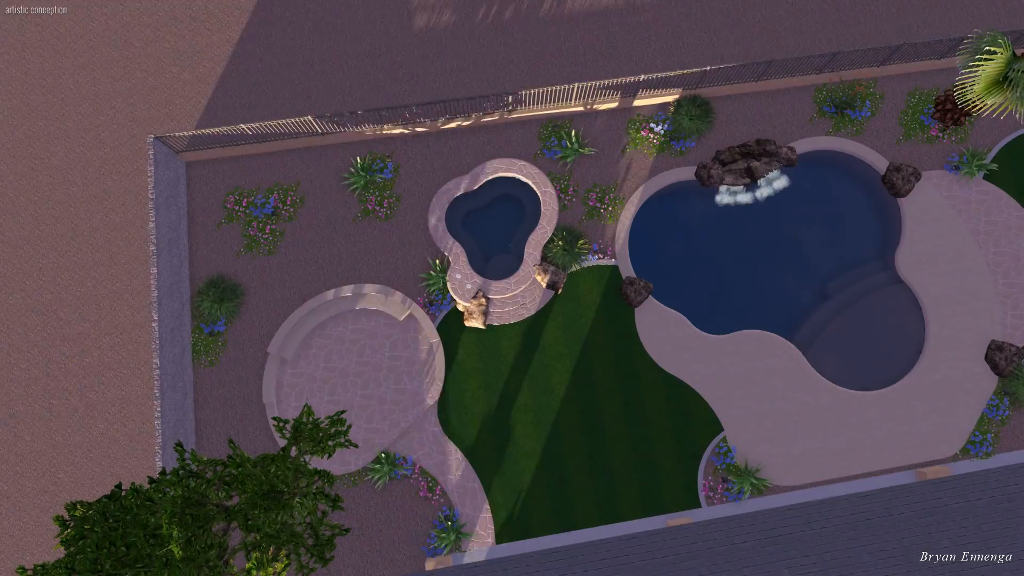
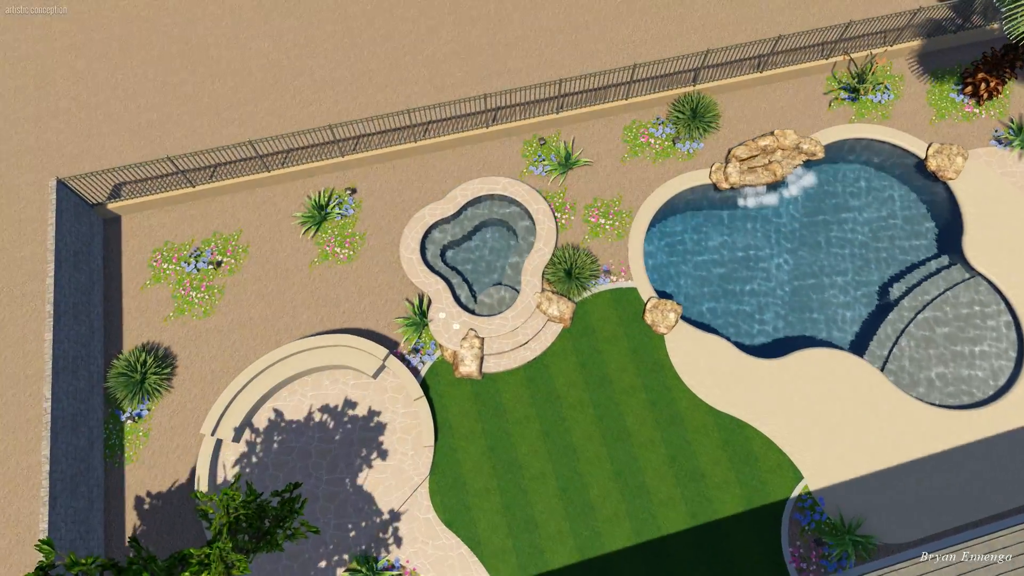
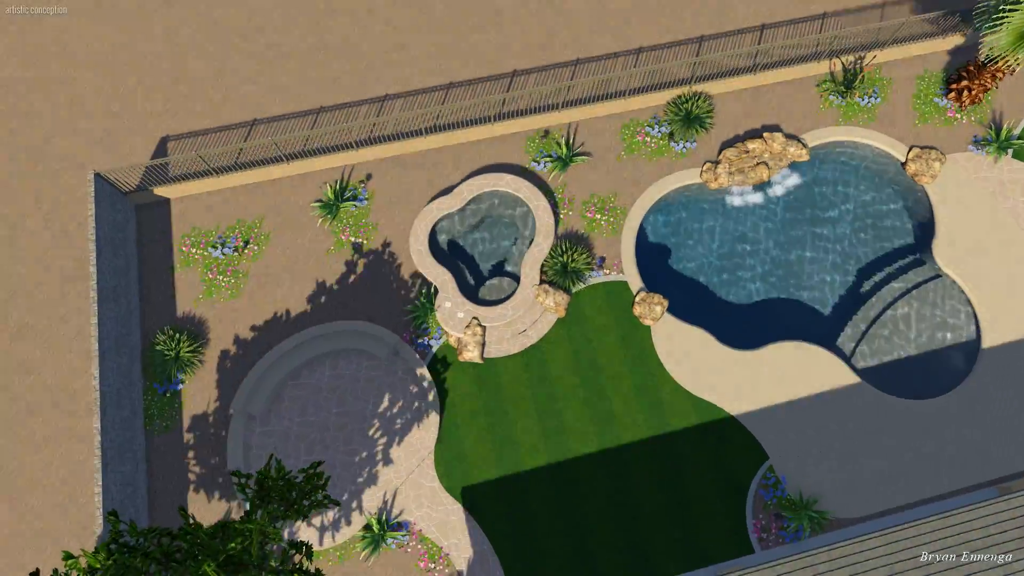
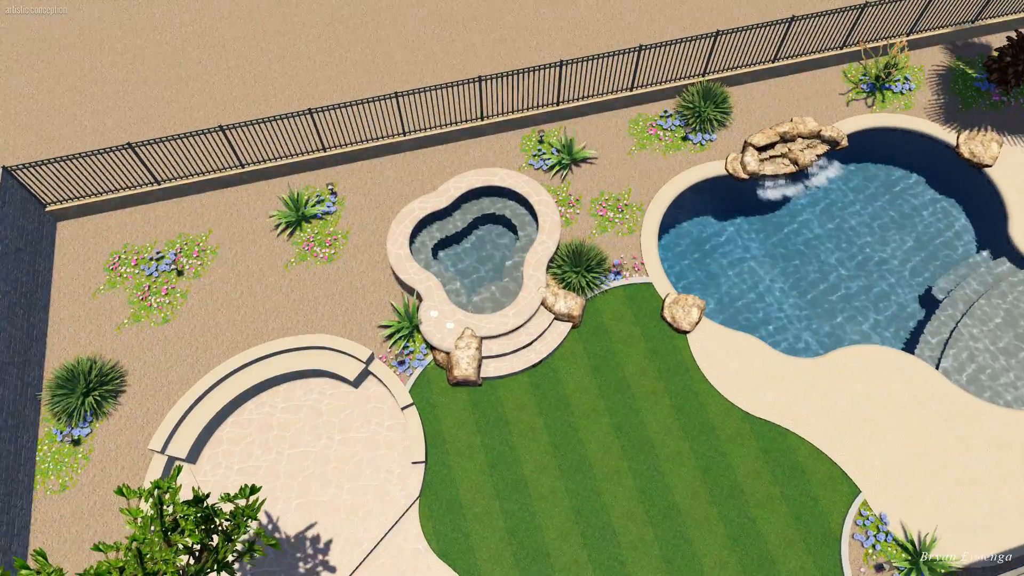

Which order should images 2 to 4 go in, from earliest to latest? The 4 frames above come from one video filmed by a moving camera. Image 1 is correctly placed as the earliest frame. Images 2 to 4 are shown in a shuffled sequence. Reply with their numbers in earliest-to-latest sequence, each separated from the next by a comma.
3, 2, 4
